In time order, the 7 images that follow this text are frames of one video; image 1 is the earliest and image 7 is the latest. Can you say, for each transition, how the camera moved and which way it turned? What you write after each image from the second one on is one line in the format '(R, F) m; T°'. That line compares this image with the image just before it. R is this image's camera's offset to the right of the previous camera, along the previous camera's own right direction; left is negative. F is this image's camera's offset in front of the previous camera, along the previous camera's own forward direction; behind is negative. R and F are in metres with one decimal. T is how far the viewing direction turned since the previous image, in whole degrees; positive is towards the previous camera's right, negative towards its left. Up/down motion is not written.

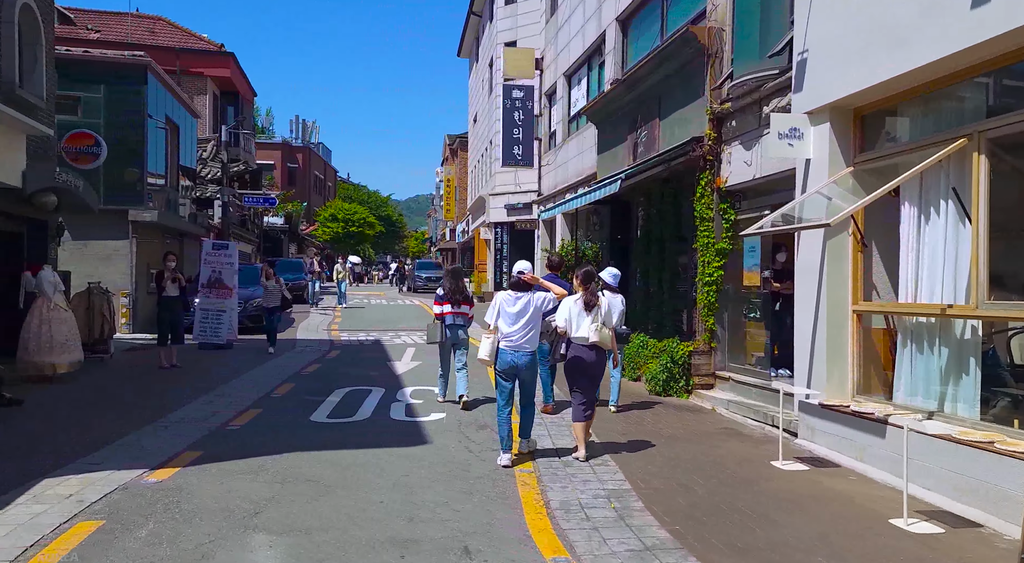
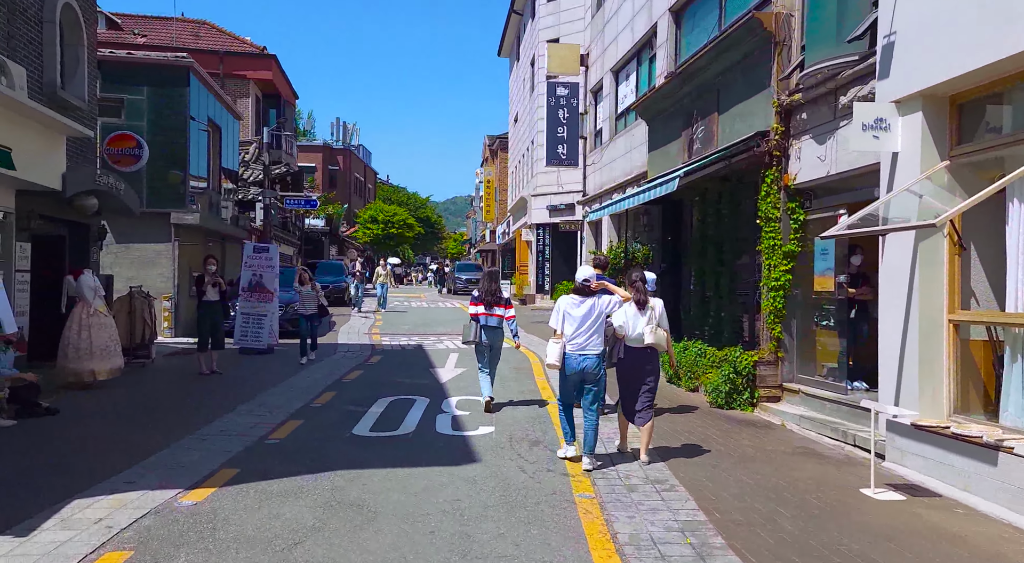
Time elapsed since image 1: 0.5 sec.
(-0.2, +0.6) m; -3°
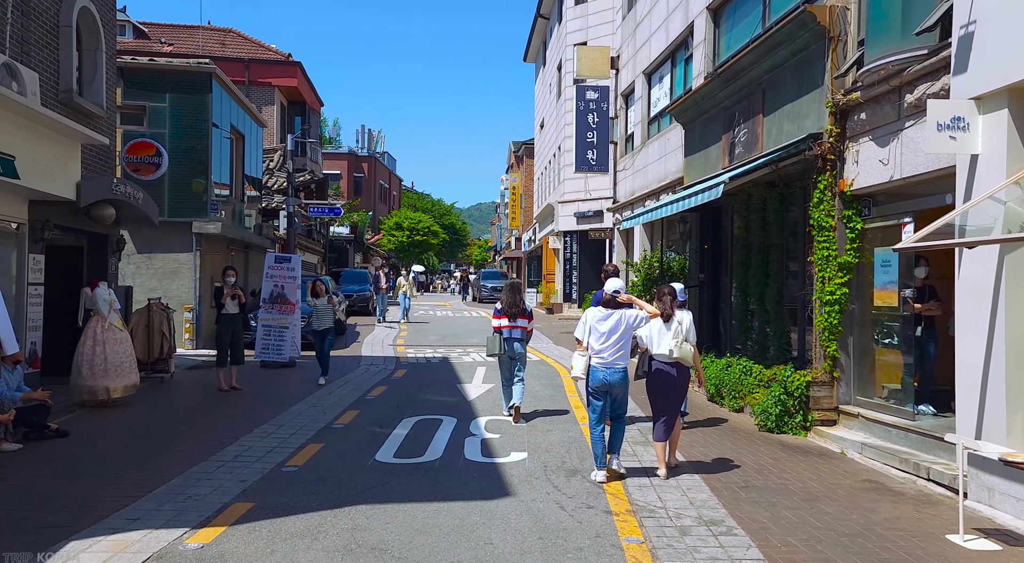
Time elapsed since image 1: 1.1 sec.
(-0.1, +0.6) m; -2°
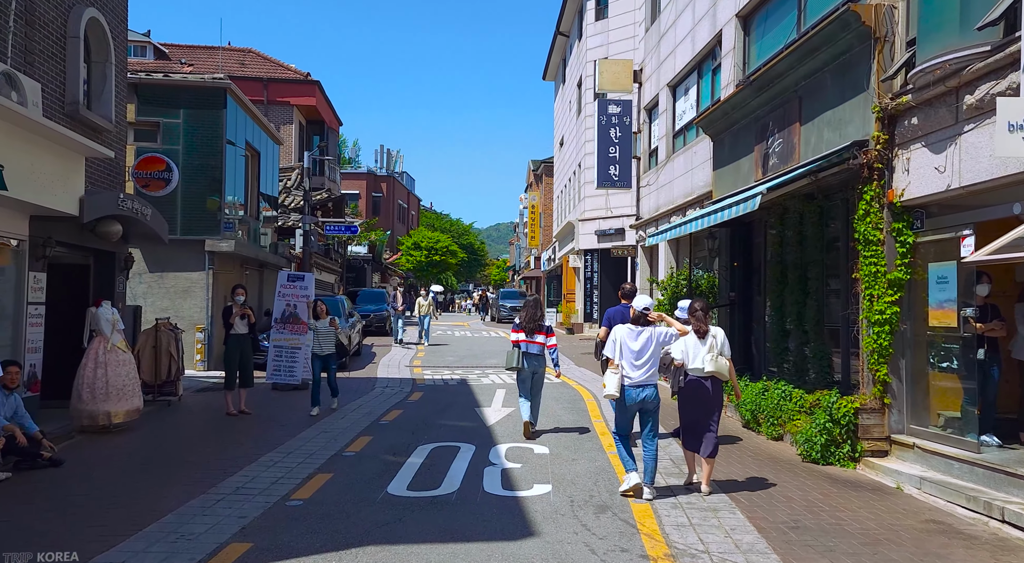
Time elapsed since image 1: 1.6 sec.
(0.0, +0.6) m; -1°
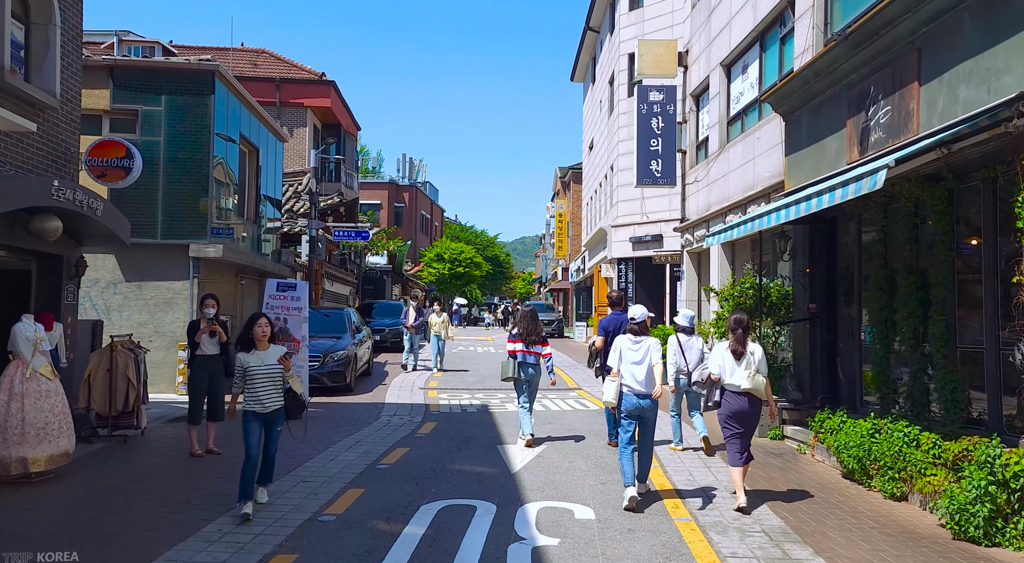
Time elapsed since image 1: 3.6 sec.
(-0.1, +2.3) m; -2°
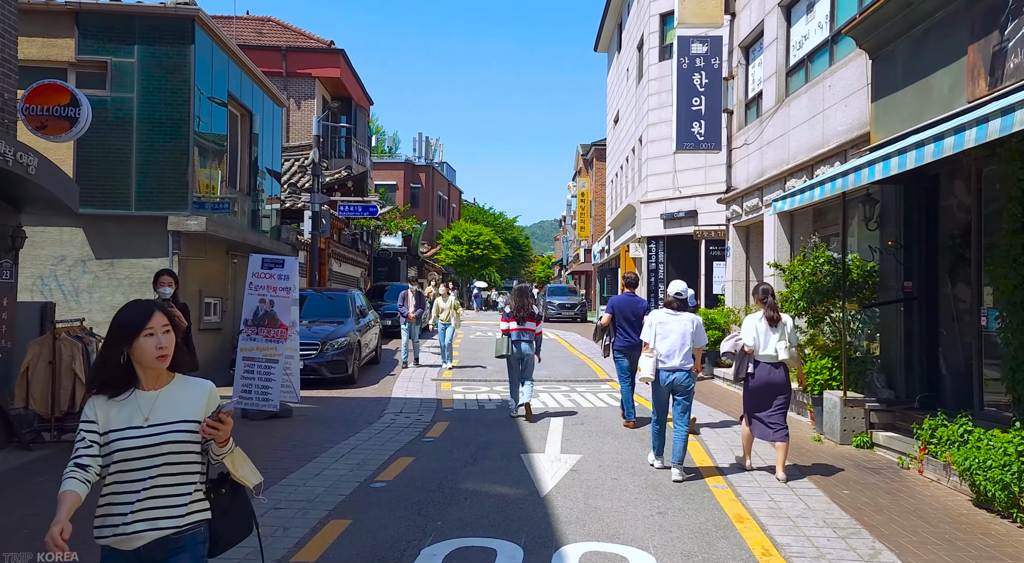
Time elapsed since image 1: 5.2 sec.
(-0.1, +1.9) m; -1°
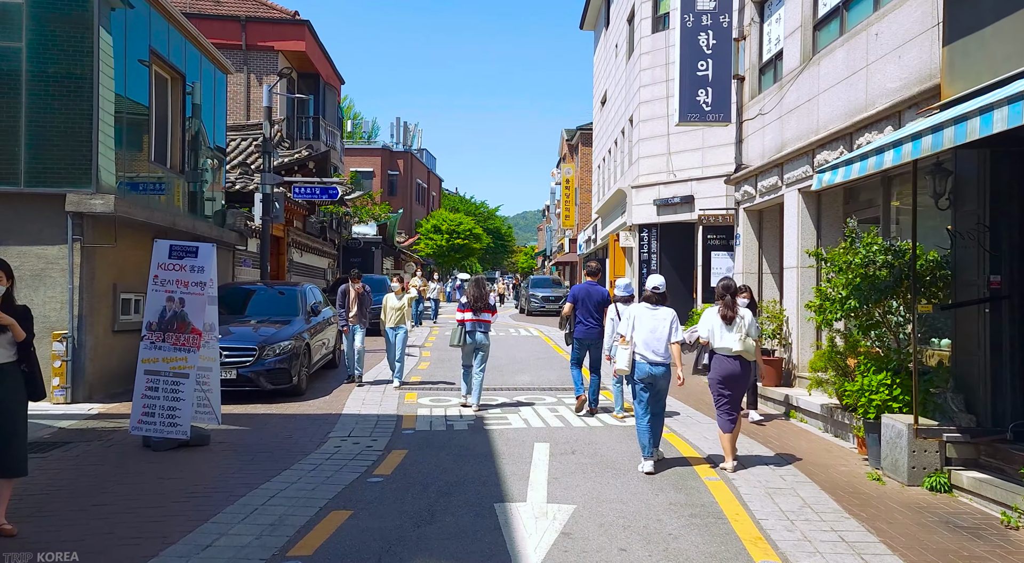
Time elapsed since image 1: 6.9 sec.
(+0.1, +2.2) m; +1°
